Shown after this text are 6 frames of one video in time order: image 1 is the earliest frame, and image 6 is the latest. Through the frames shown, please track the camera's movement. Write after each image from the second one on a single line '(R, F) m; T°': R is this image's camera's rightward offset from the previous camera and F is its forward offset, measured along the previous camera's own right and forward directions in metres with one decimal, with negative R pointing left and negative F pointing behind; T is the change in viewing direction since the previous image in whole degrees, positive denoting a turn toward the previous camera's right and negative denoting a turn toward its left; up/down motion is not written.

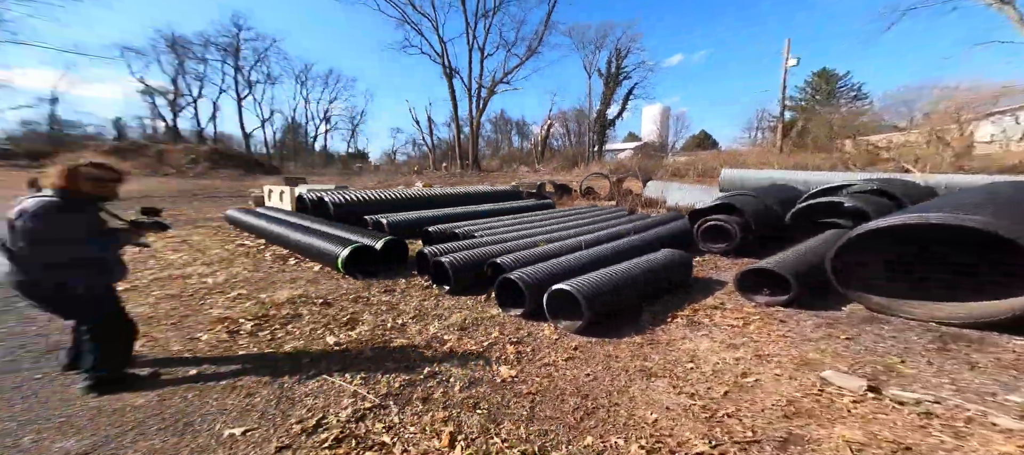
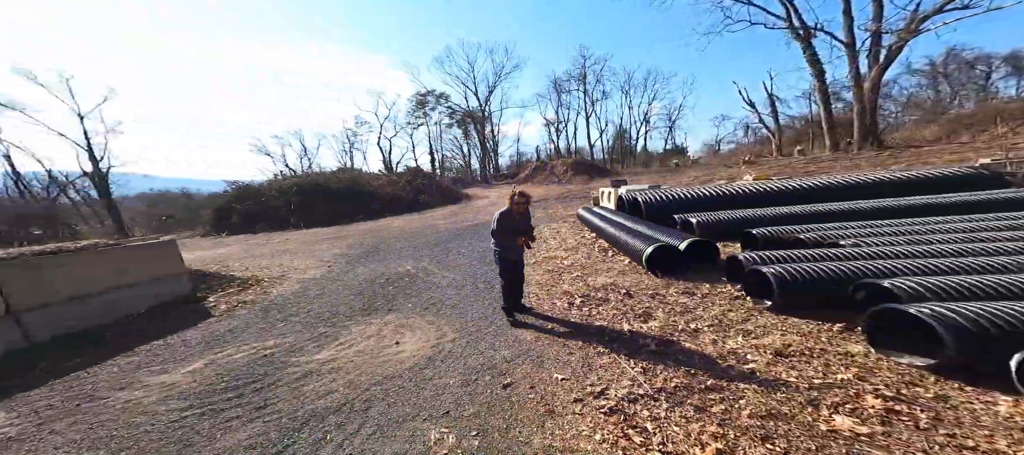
(+0.3, -0.1) m; -45°
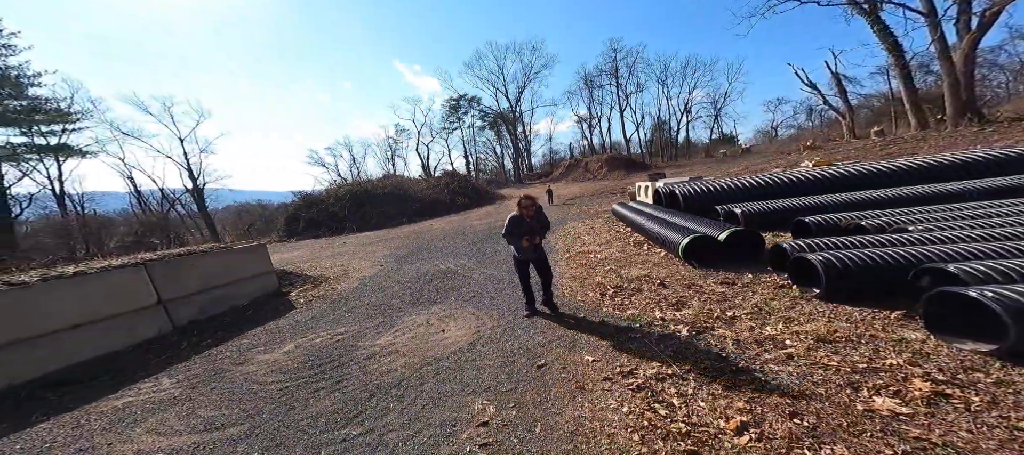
(+0.1, -0.2) m; -6°
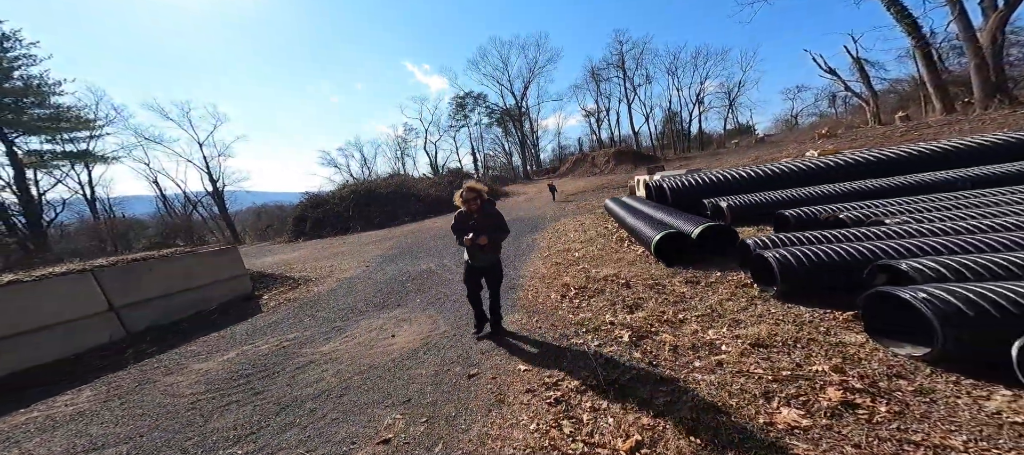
(+0.7, +0.2) m; -2°
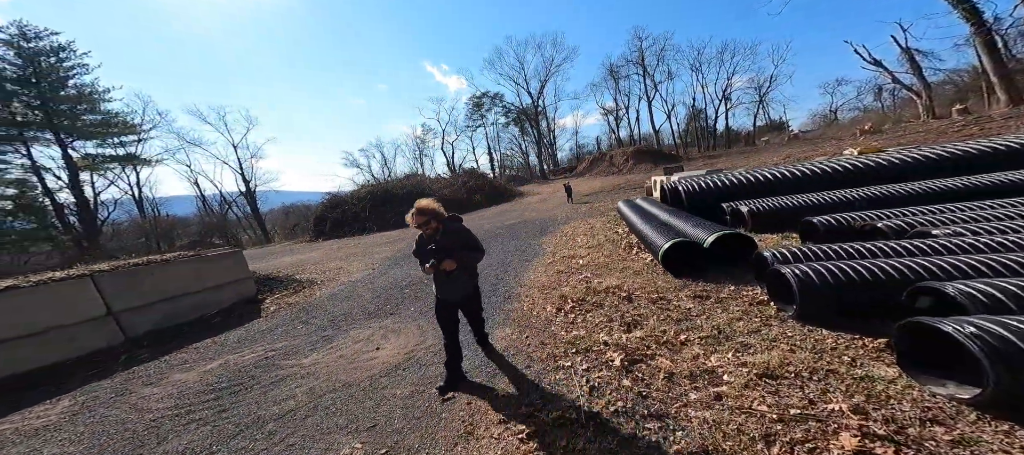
(+0.3, +0.3) m; -3°
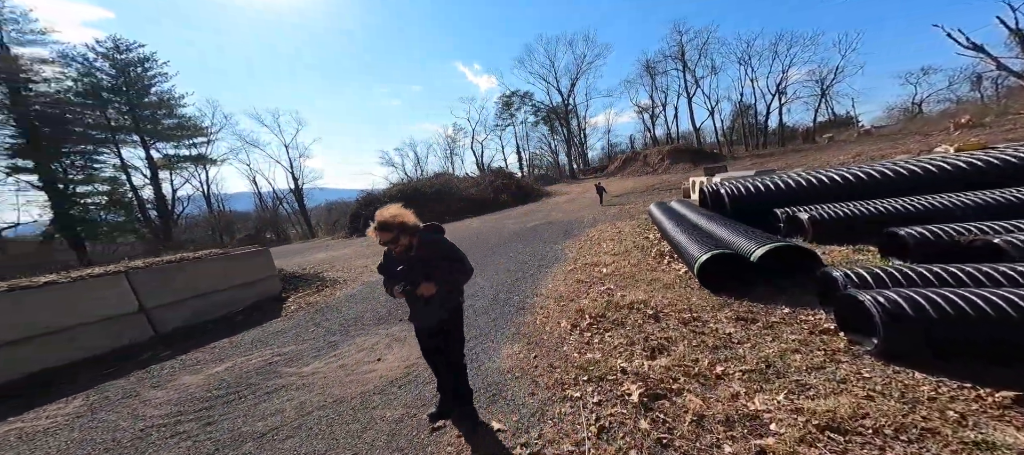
(+0.2, +0.3) m; -5°
